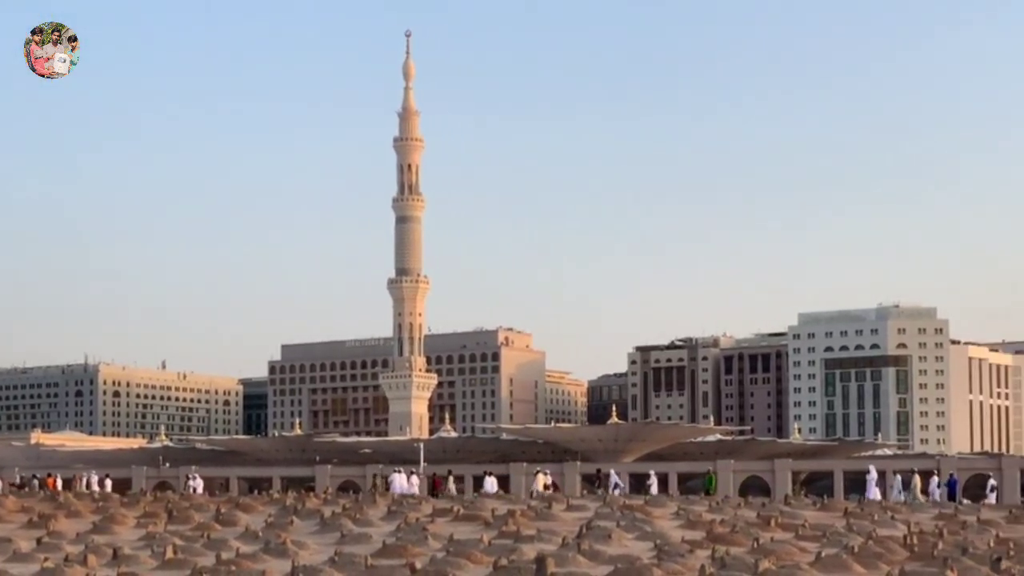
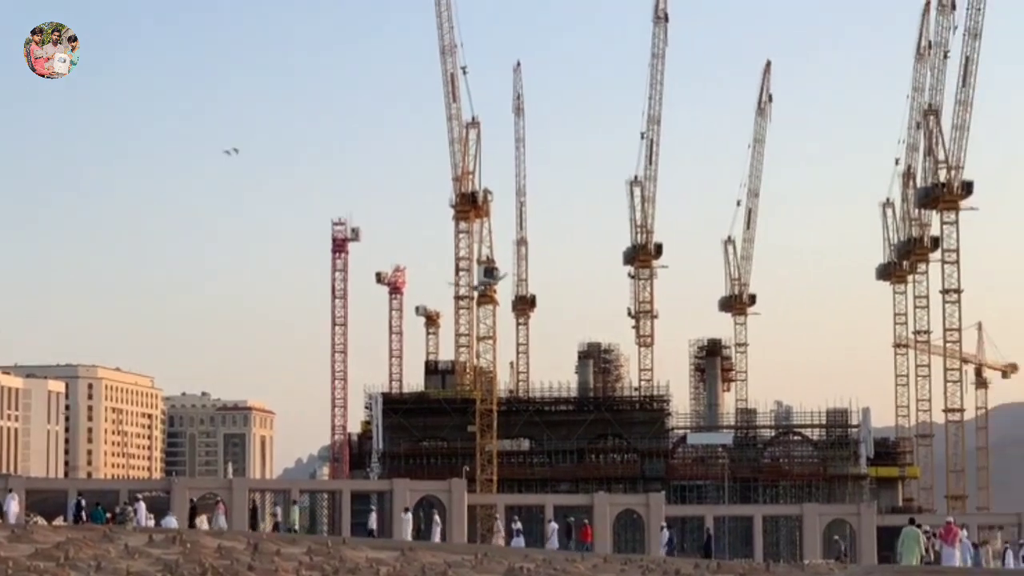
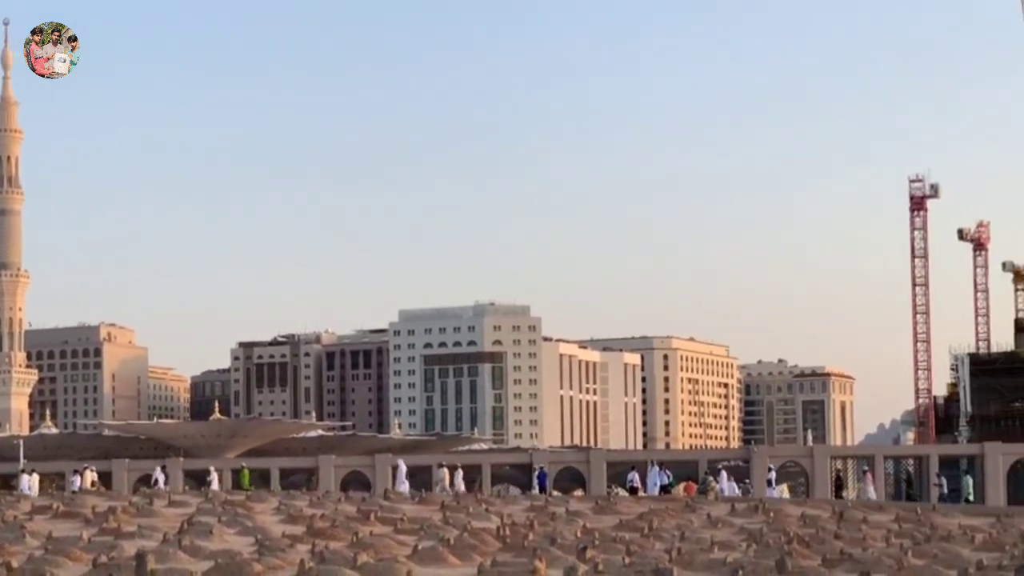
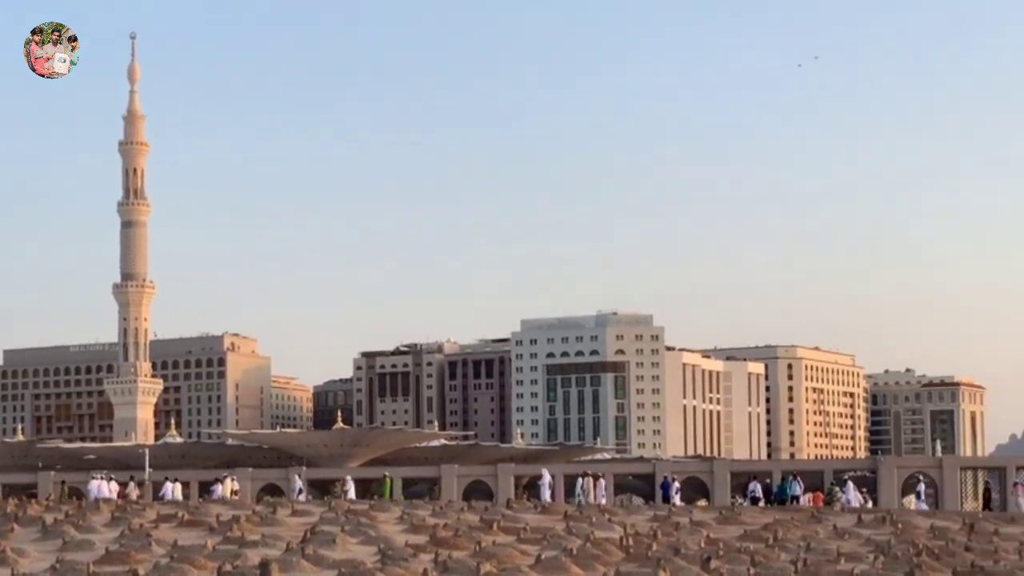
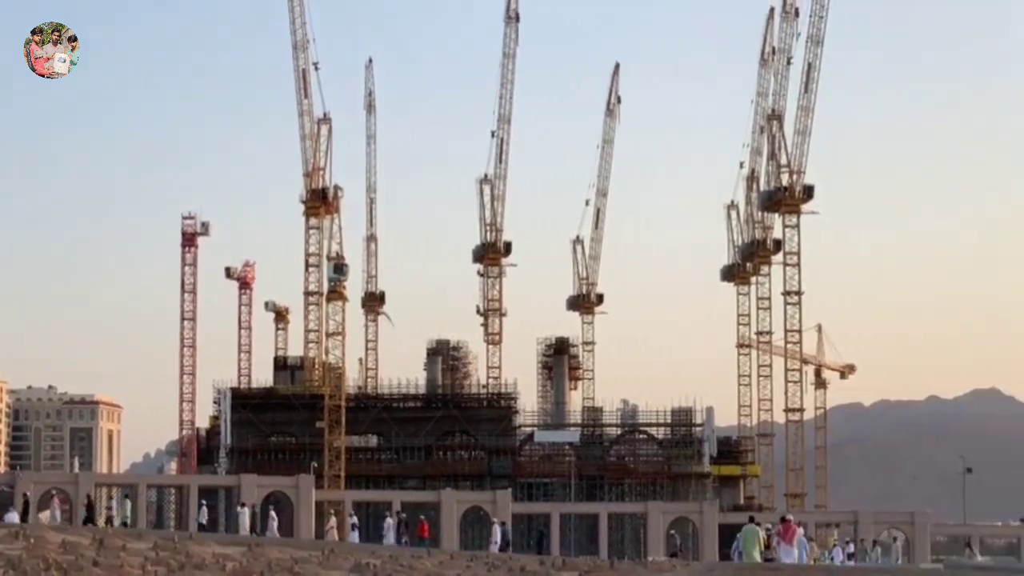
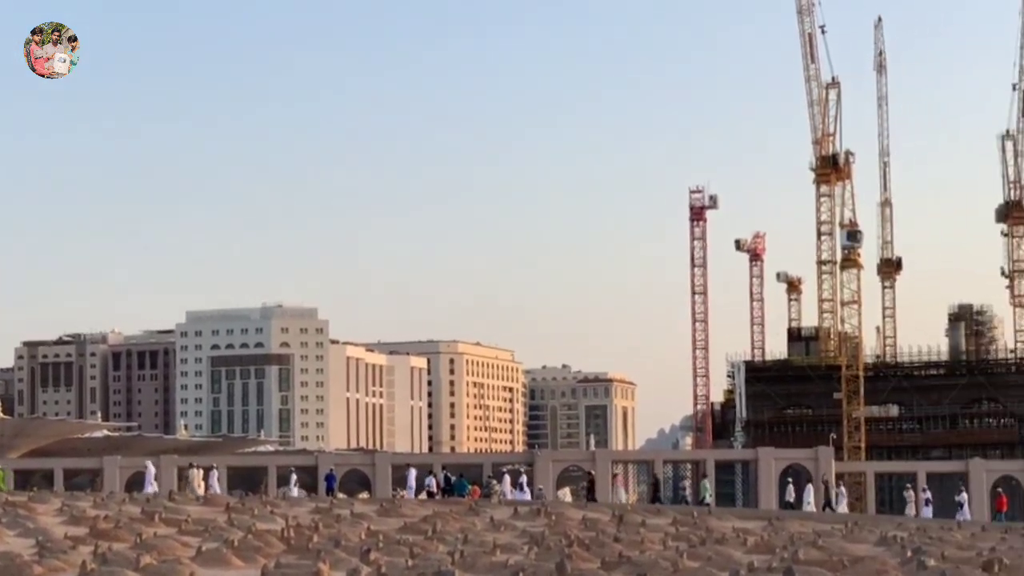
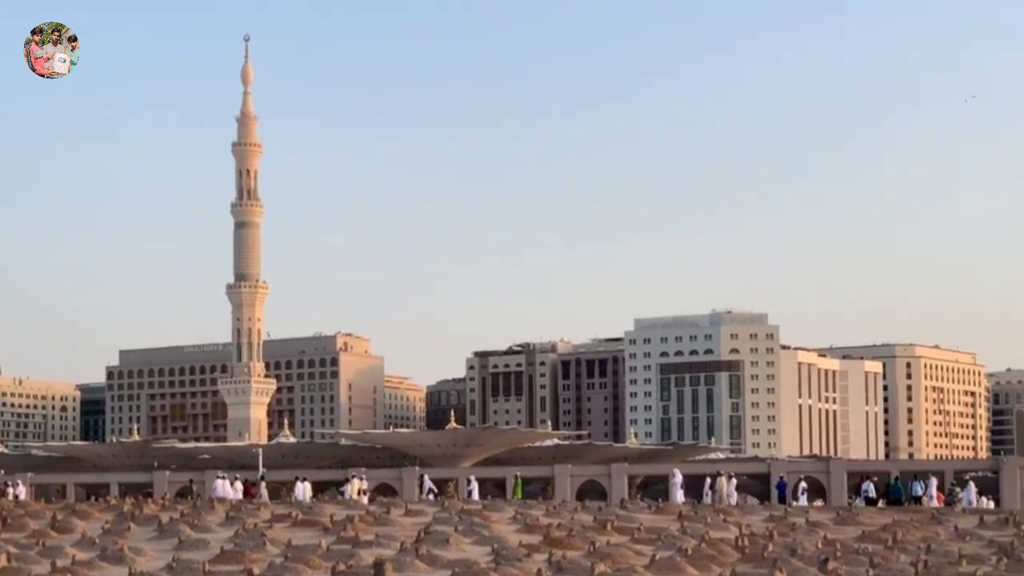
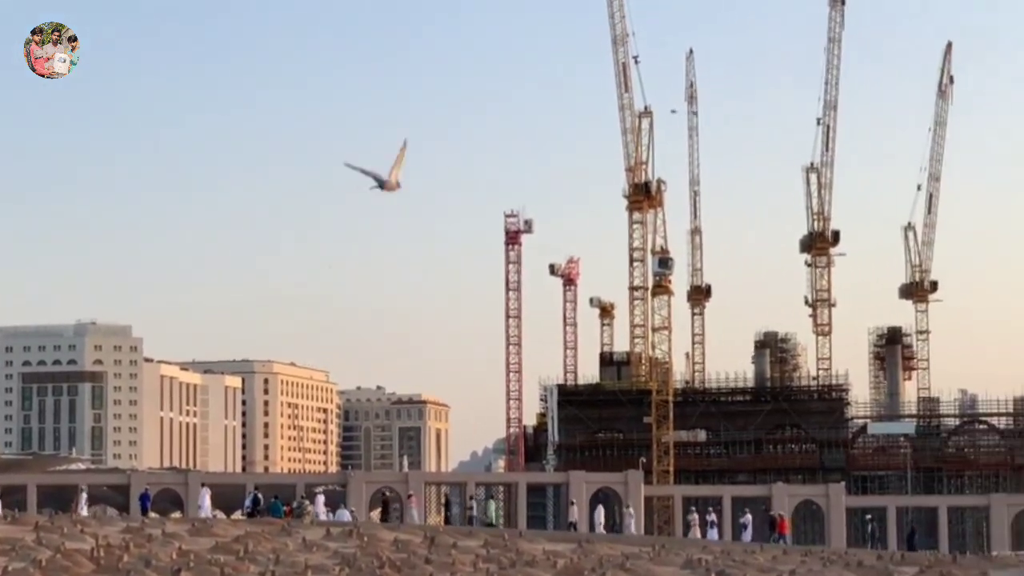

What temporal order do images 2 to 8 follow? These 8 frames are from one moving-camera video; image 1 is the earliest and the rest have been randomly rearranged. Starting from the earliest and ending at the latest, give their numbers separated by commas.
7, 4, 3, 6, 8, 2, 5
